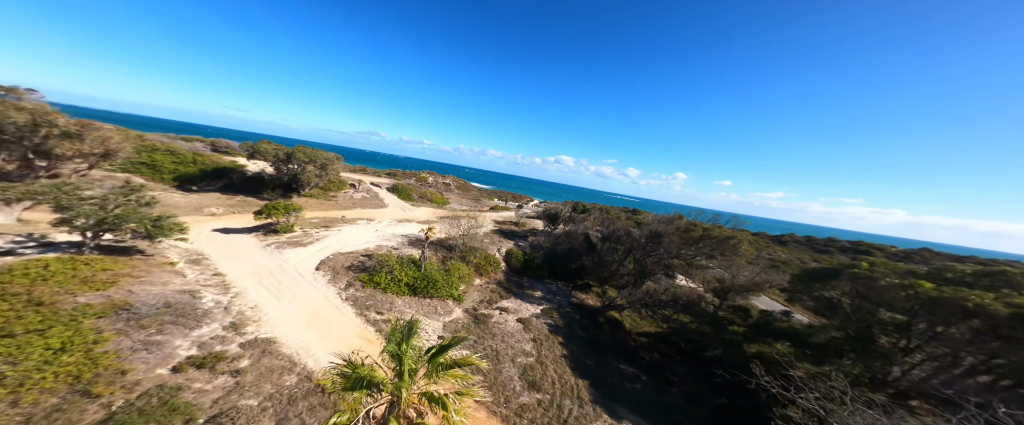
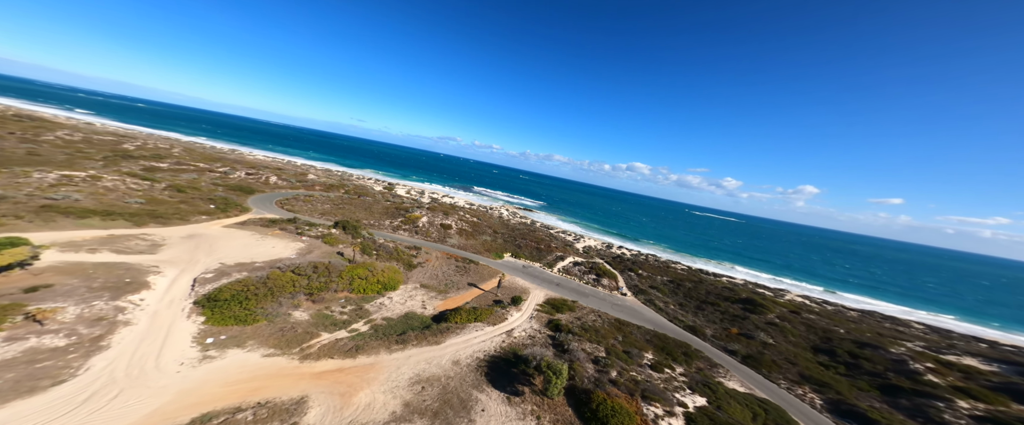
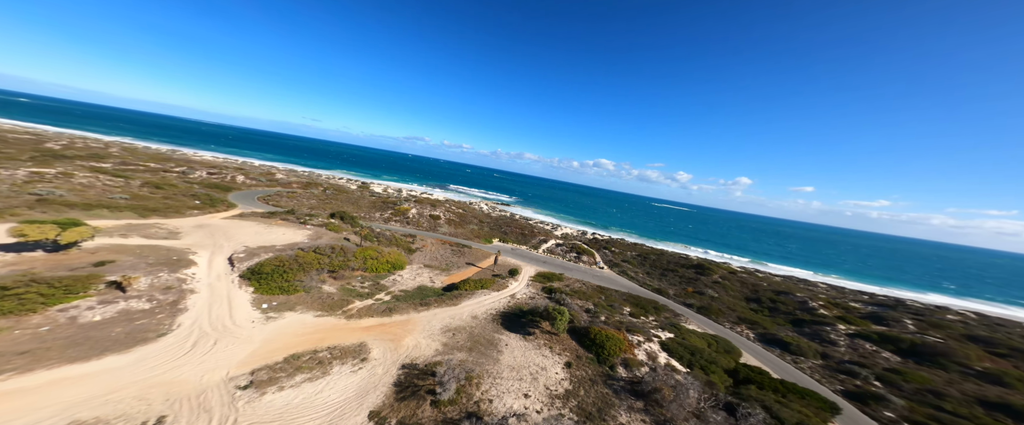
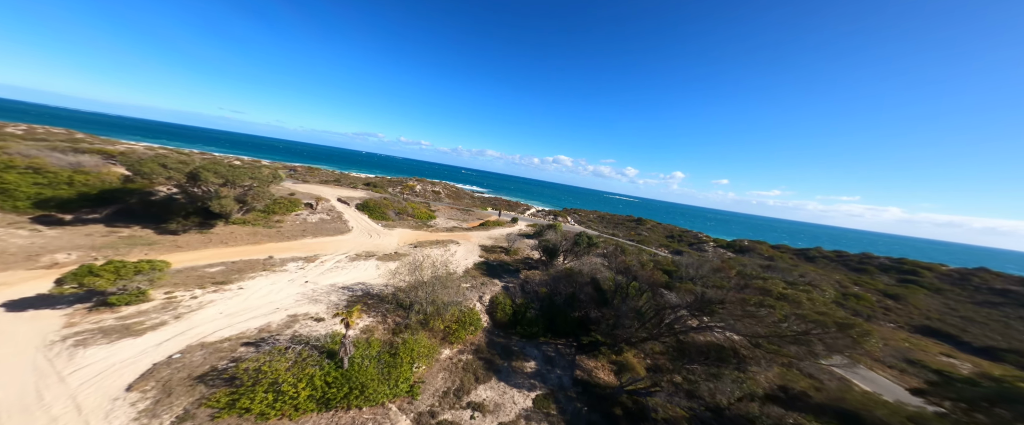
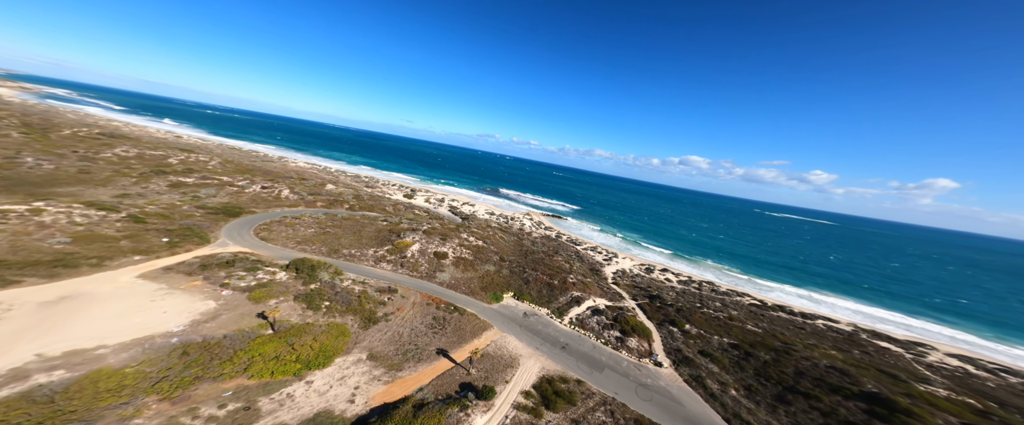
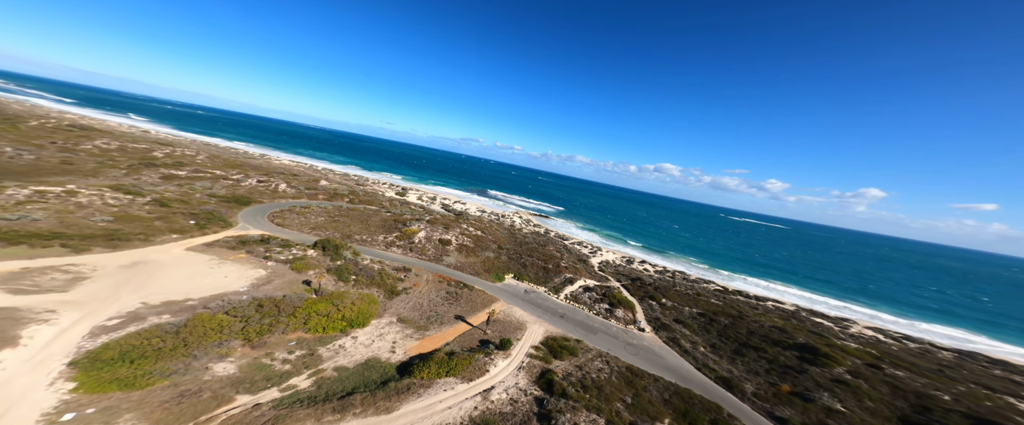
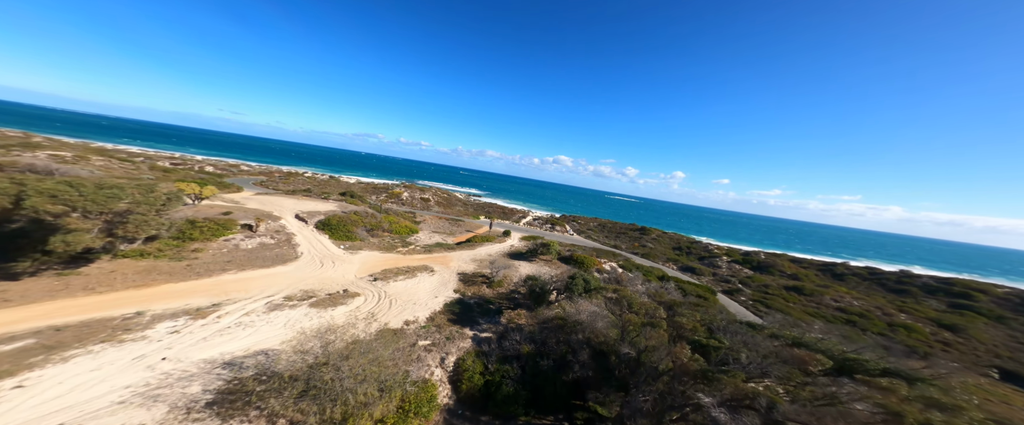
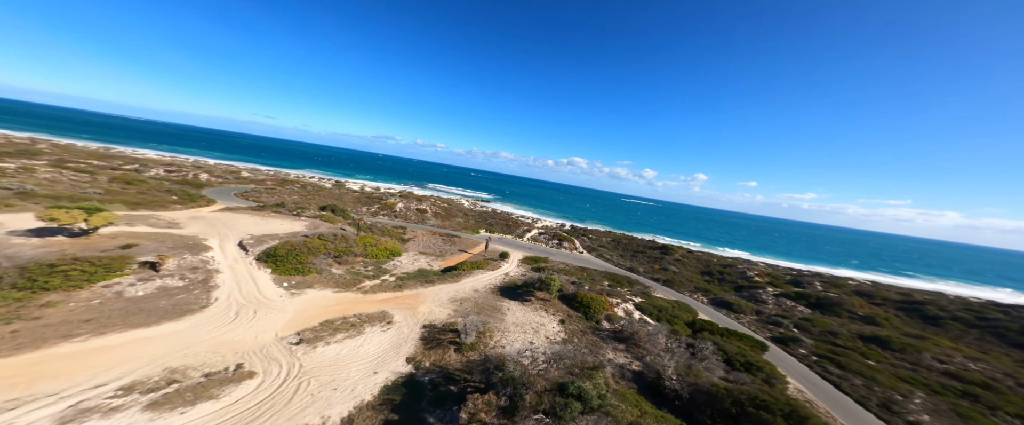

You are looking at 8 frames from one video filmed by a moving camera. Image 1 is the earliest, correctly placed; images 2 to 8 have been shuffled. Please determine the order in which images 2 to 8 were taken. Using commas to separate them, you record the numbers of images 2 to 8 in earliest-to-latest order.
4, 7, 8, 3, 2, 6, 5
